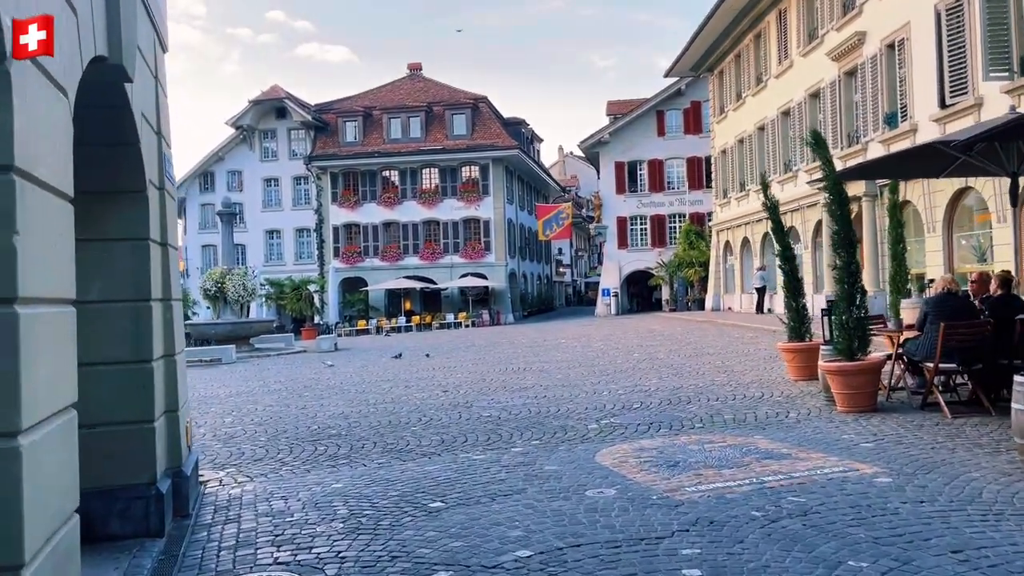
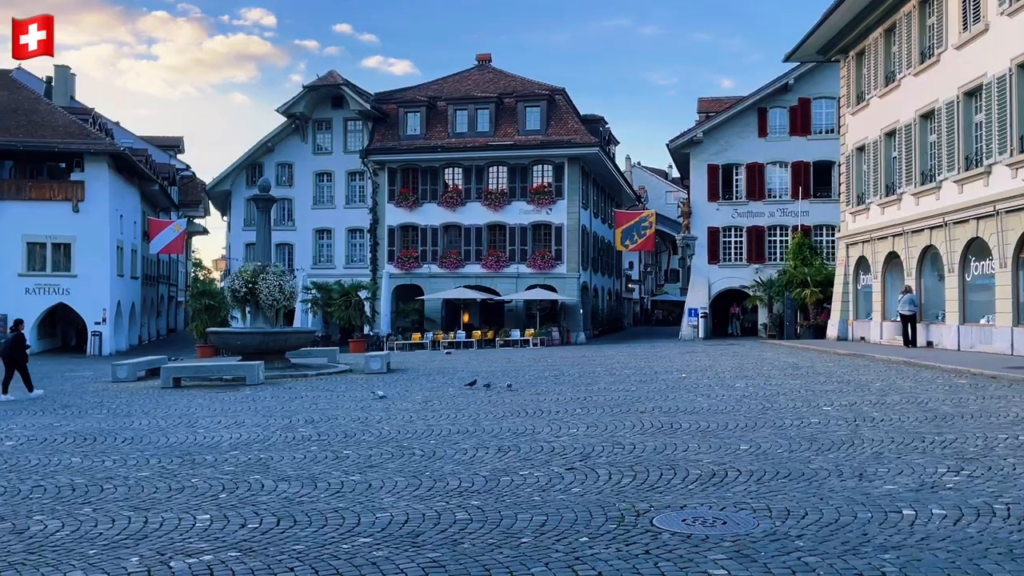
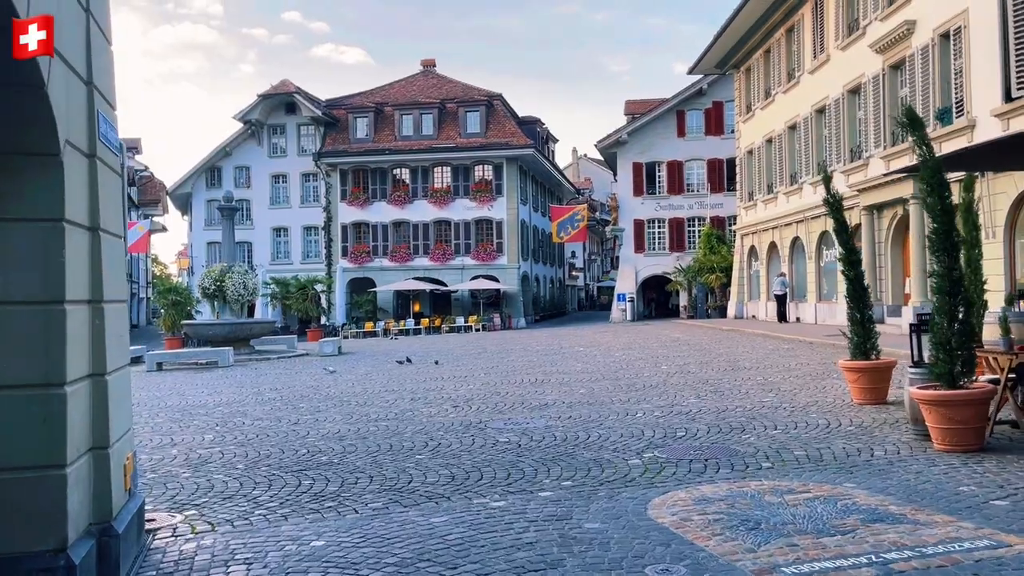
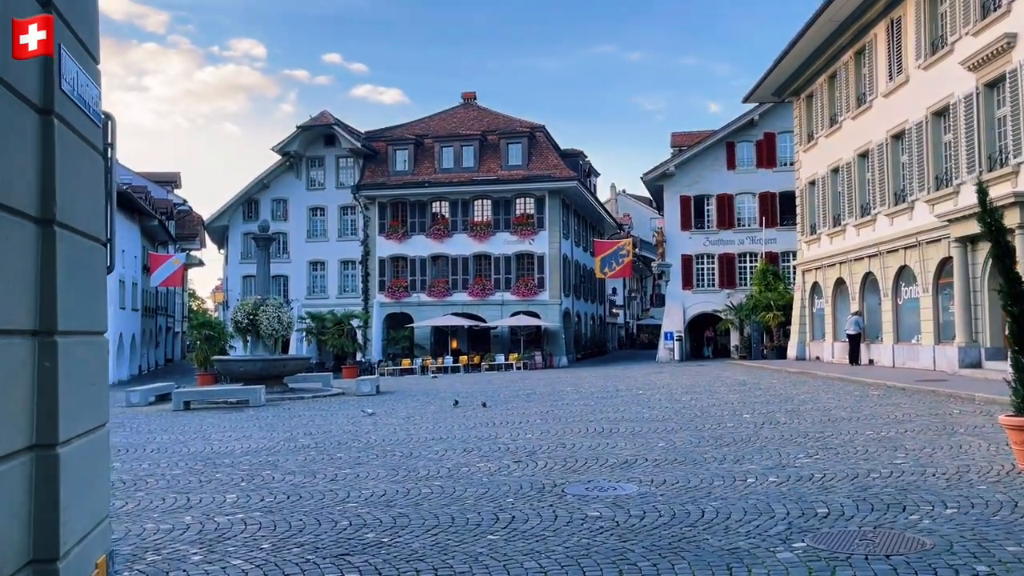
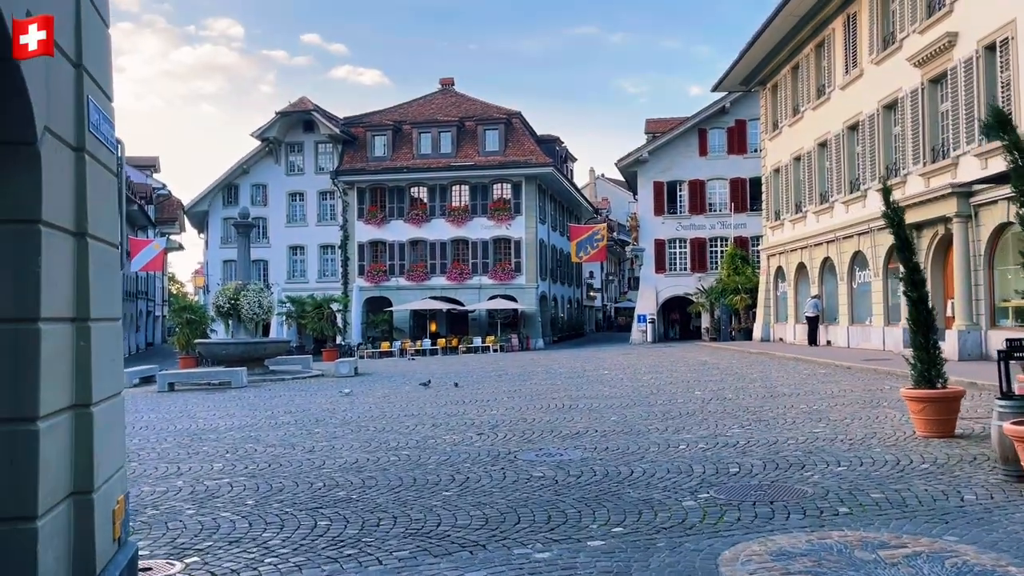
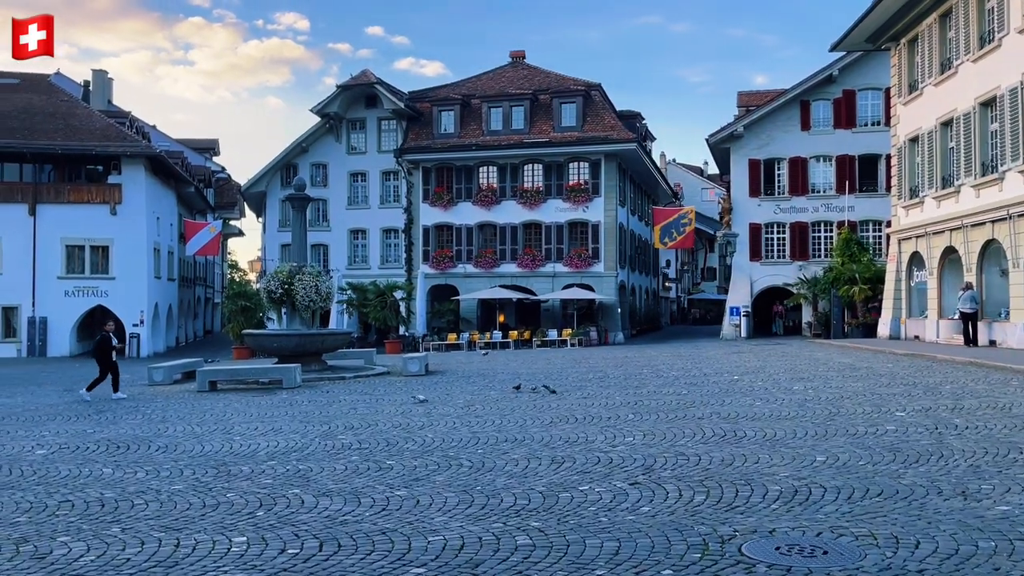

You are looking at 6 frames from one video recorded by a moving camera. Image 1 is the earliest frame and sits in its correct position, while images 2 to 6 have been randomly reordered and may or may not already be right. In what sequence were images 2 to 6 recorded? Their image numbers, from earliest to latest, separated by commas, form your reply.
3, 5, 4, 2, 6
